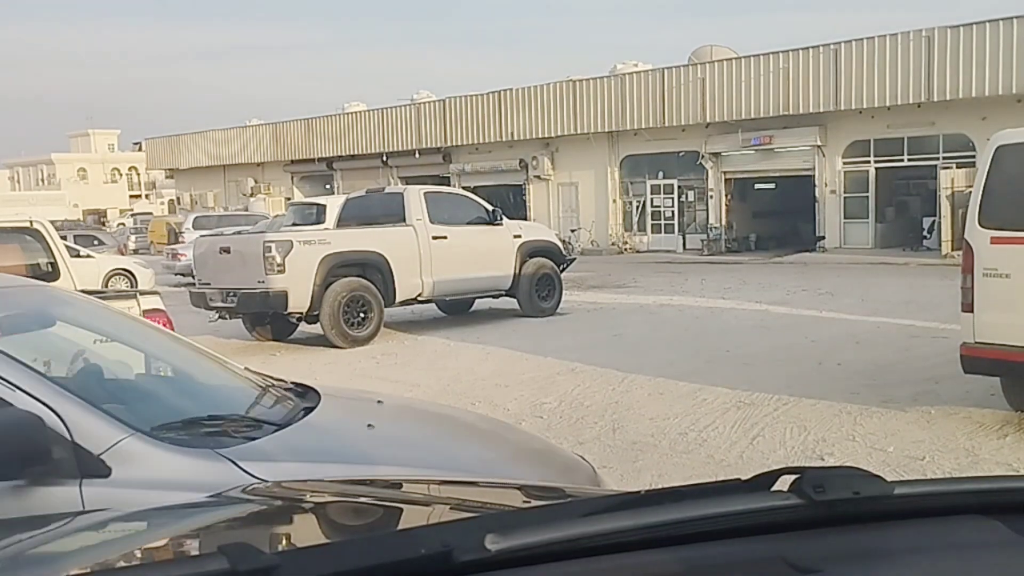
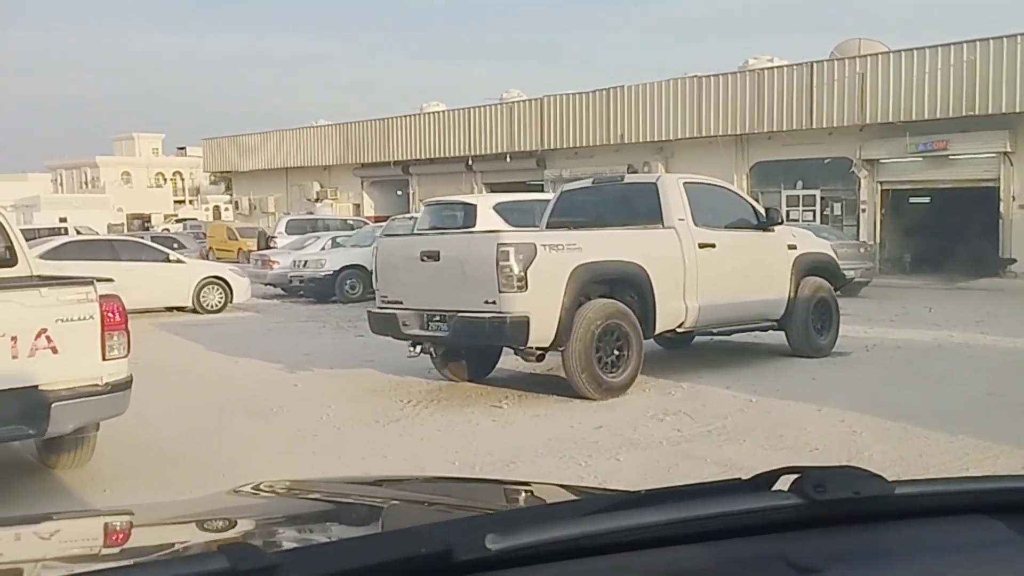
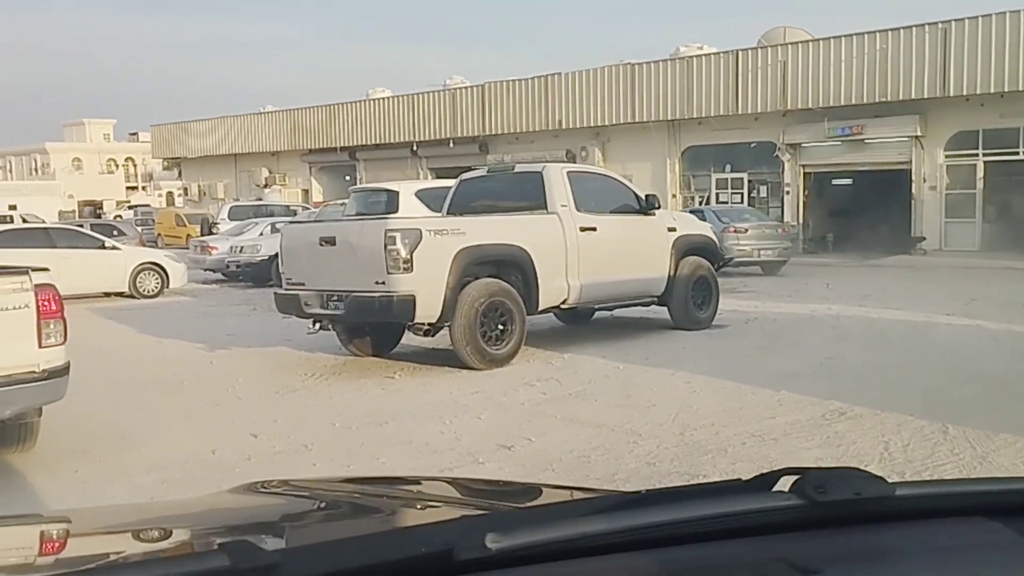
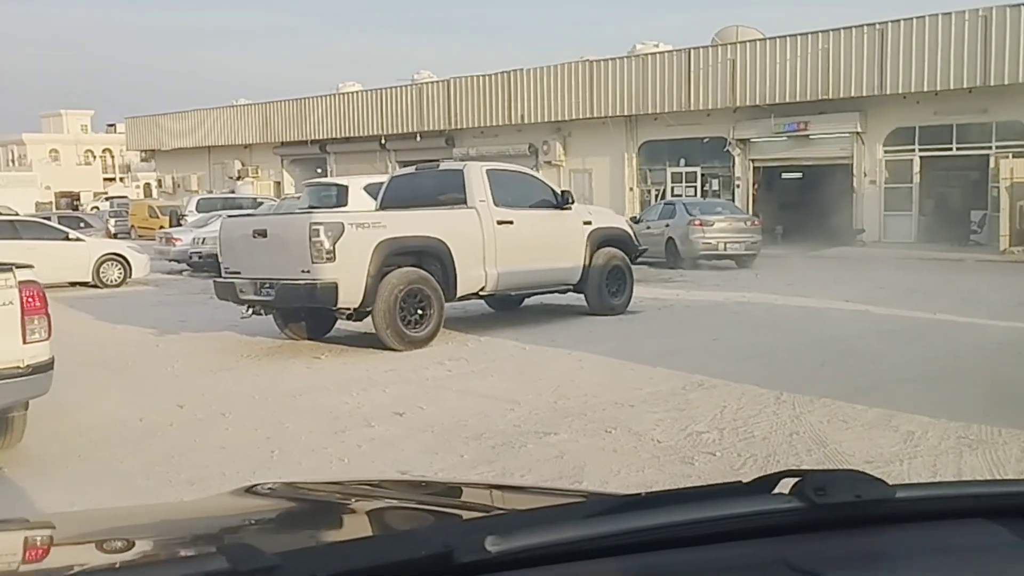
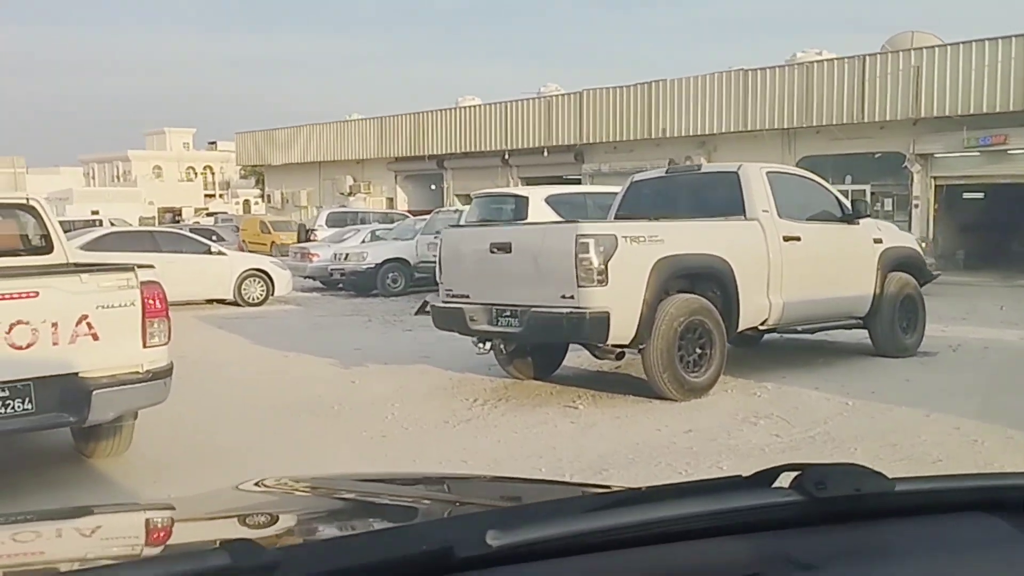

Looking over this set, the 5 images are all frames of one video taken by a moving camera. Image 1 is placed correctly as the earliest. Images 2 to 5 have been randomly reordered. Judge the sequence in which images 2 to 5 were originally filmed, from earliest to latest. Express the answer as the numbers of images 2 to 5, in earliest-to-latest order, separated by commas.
4, 3, 2, 5
